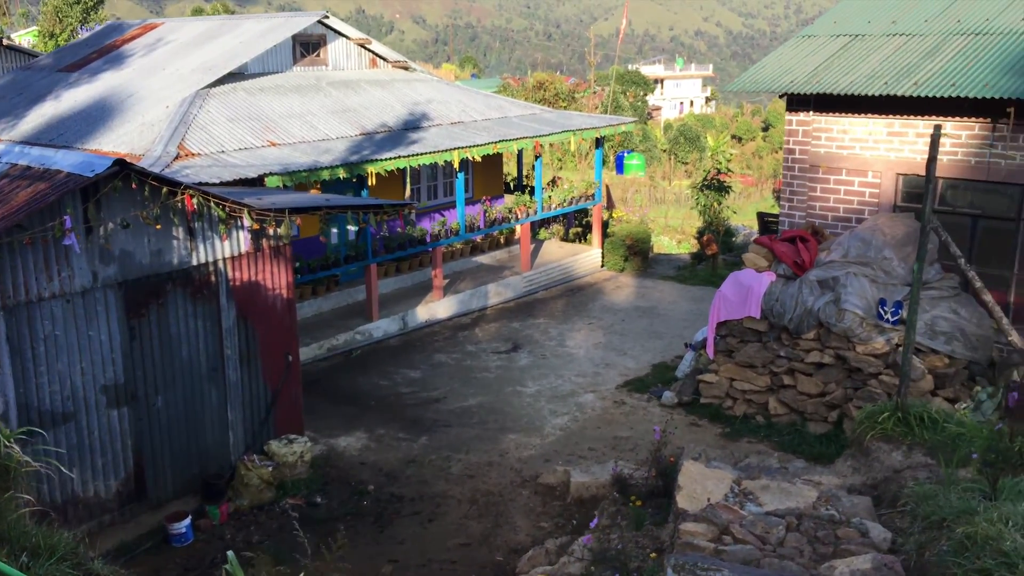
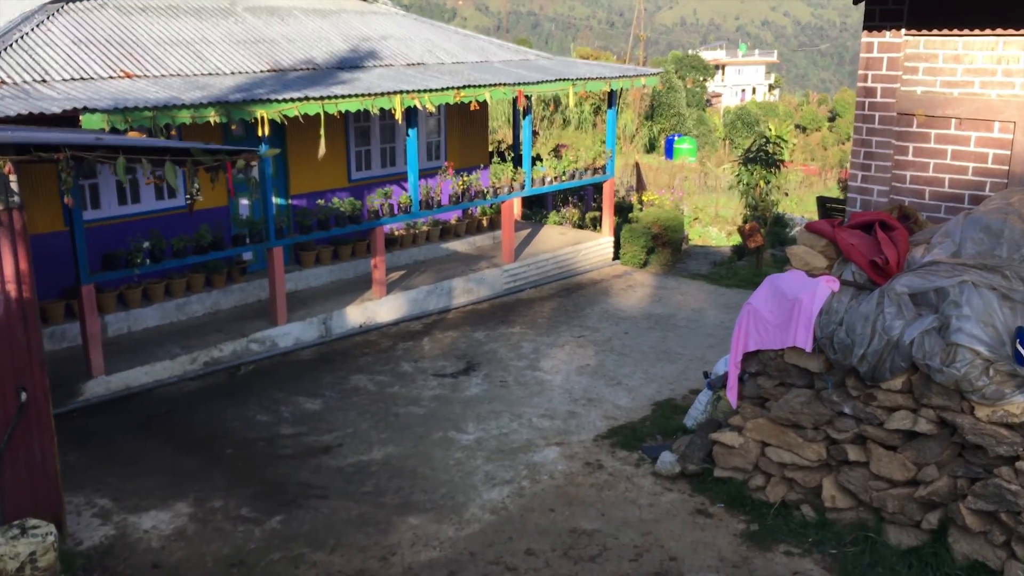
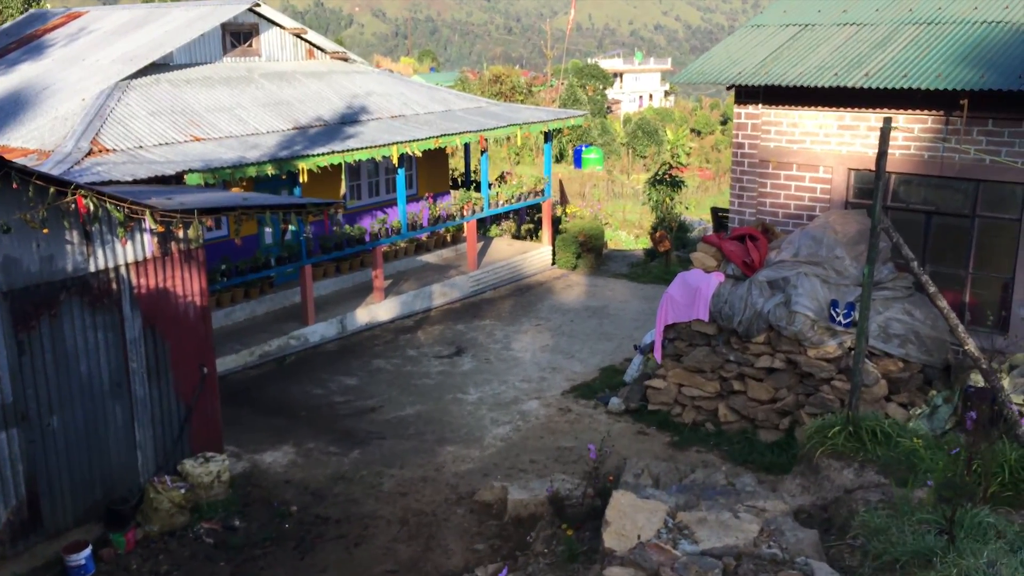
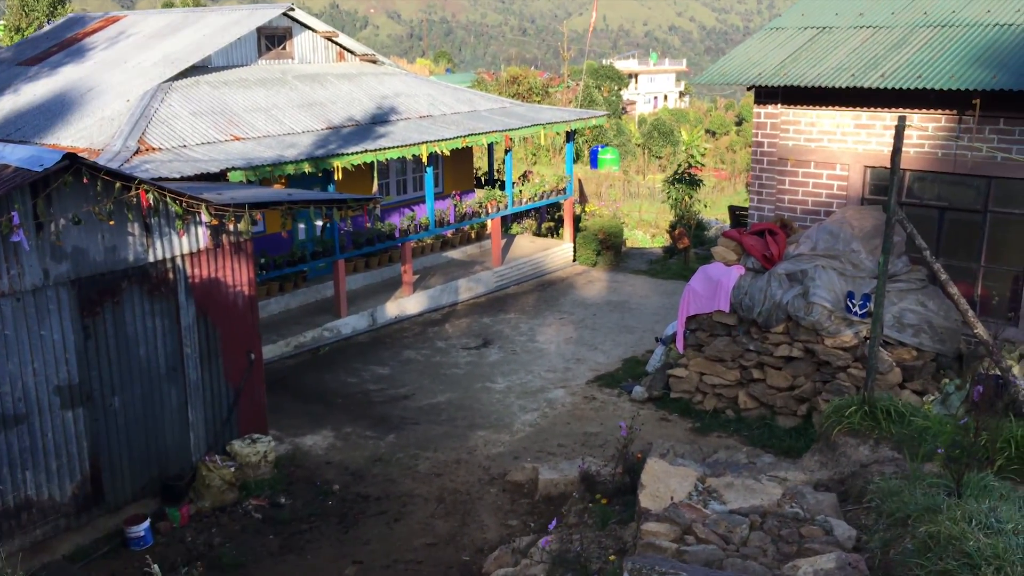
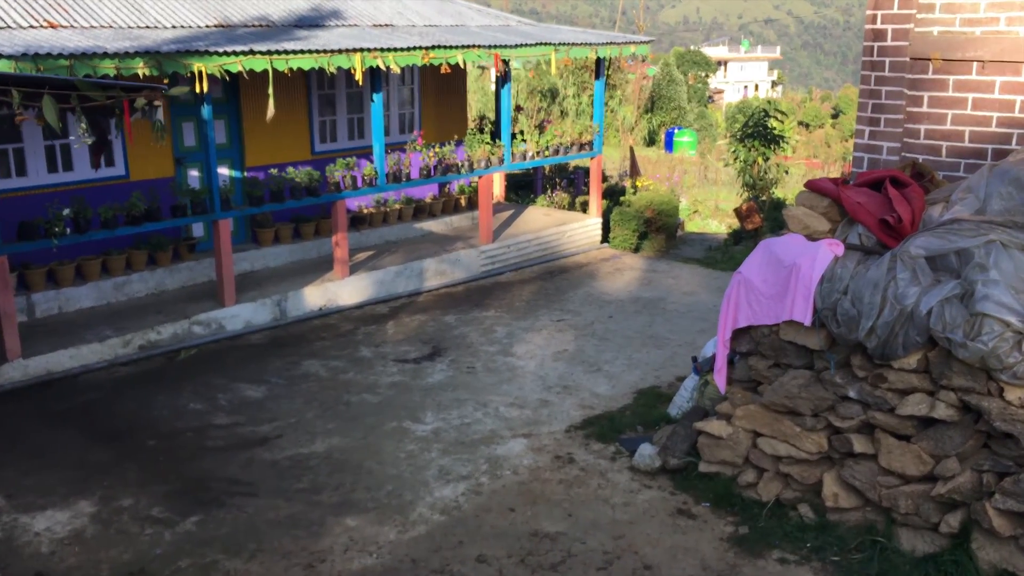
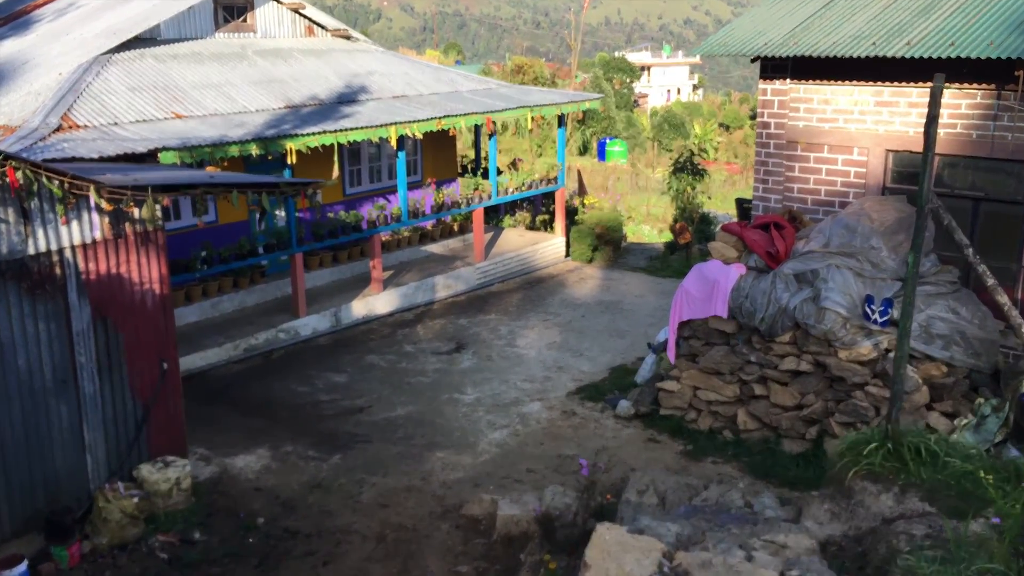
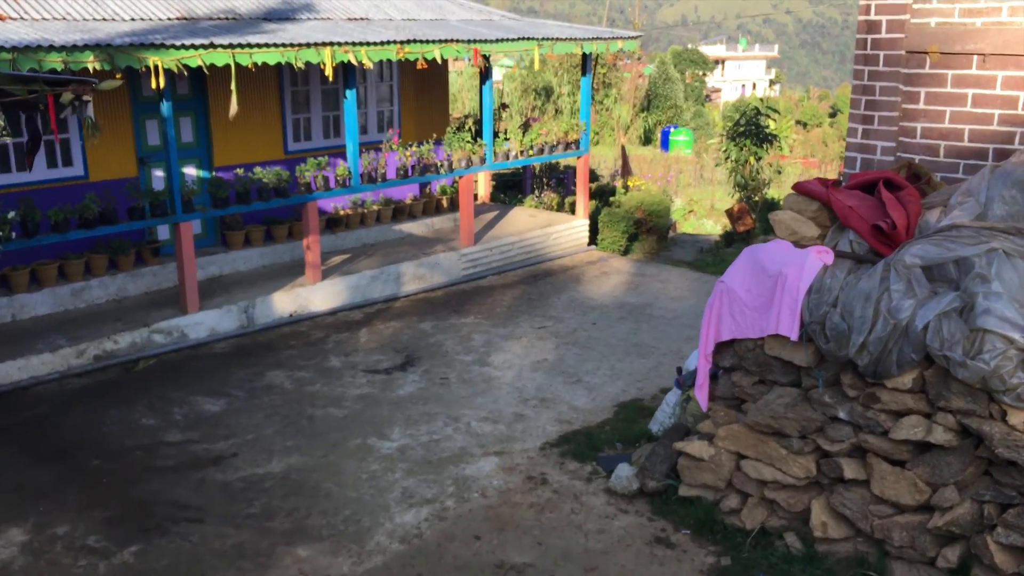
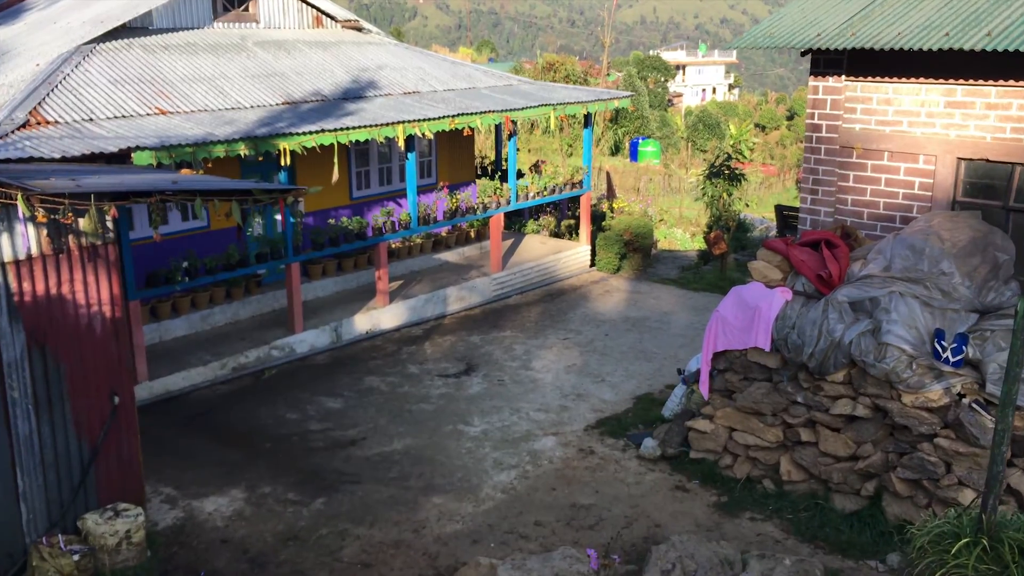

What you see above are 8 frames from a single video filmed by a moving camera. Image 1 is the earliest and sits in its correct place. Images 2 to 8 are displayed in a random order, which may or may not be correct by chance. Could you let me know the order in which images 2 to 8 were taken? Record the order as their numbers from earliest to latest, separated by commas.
4, 3, 6, 8, 2, 5, 7
